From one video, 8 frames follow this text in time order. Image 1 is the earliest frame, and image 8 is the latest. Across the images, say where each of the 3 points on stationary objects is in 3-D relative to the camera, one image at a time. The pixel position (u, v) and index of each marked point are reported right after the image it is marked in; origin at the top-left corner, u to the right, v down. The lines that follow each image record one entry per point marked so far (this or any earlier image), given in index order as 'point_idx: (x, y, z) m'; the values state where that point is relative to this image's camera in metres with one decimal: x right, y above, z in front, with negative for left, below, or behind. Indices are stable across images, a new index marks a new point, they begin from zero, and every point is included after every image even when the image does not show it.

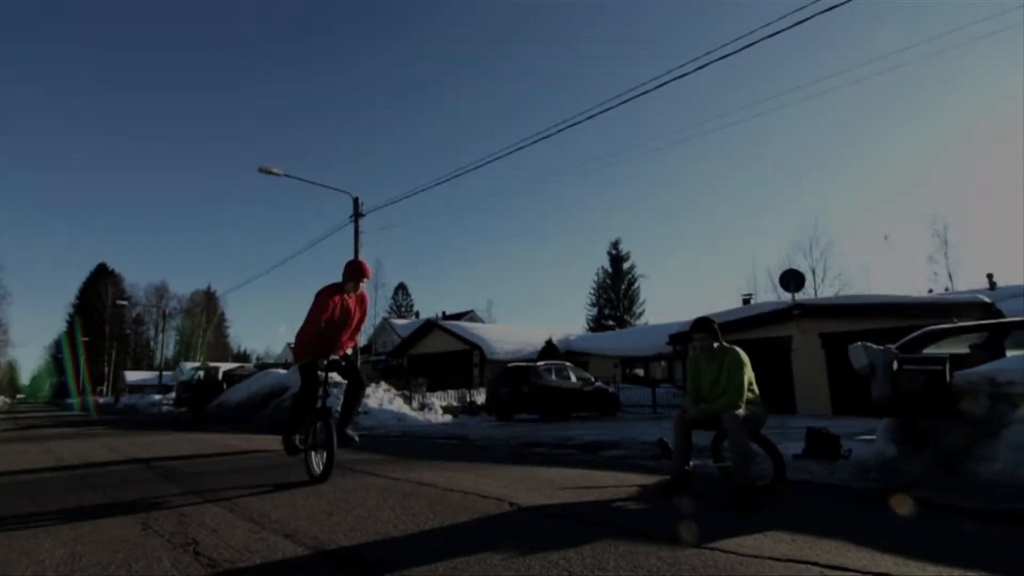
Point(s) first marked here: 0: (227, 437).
0: (-7.1, -3.6, +17.7) m
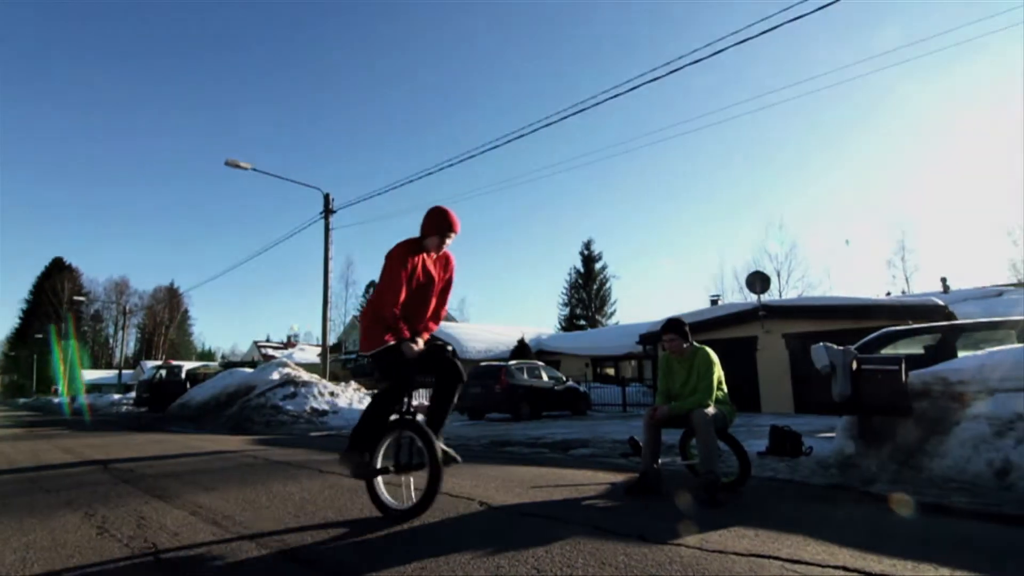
0: (-7.8, -3.5, +16.7) m
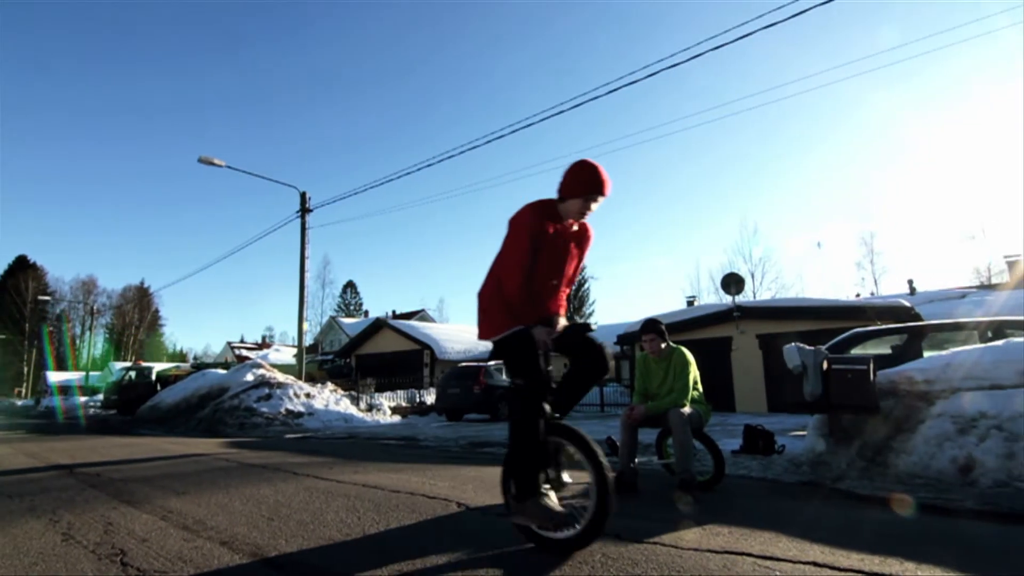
0: (-8.2, -3.6, +15.8) m
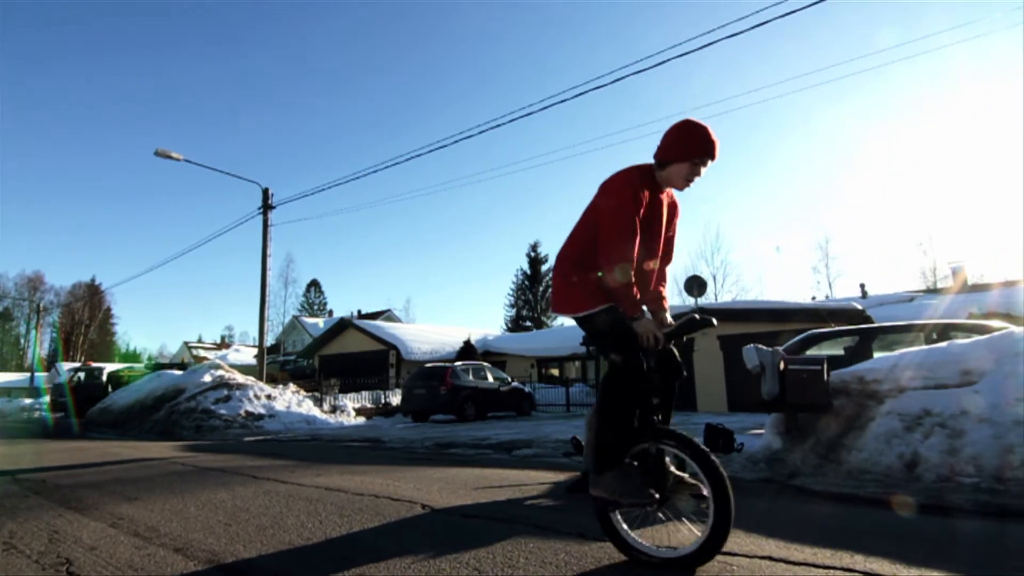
0: (-9.0, -3.6, +14.5) m
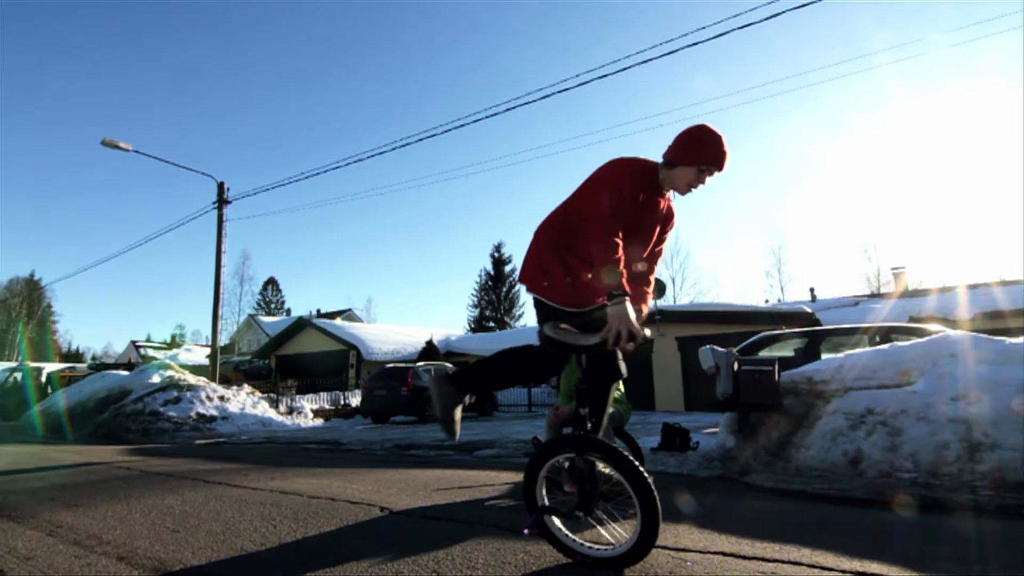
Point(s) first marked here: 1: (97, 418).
0: (-9.7, -3.5, +13.0) m
1: (-12.1, -3.9, +19.2) m
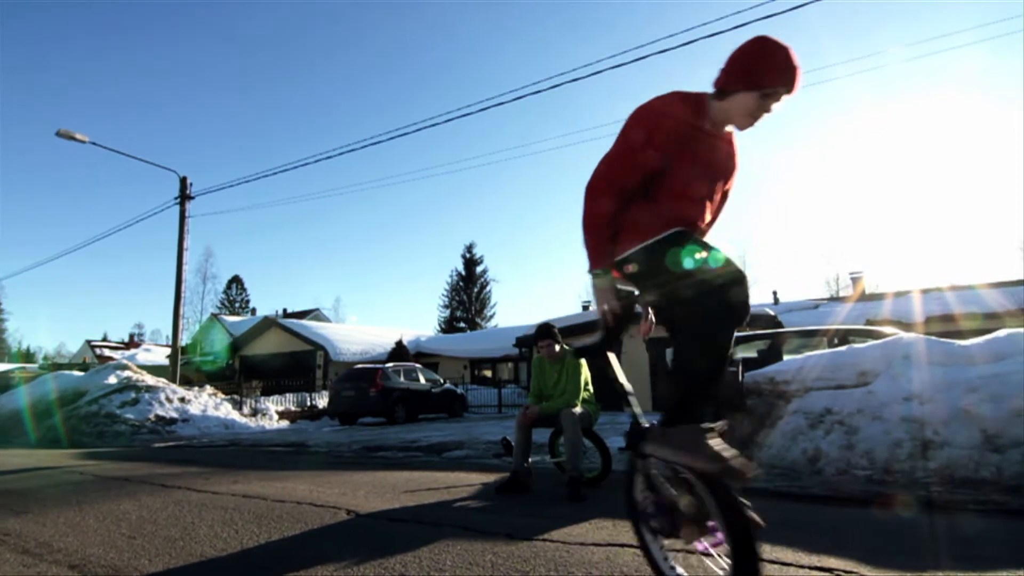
0: (-10.3, -3.5, +11.7) m
1: (-13.0, -3.9, +17.8) m
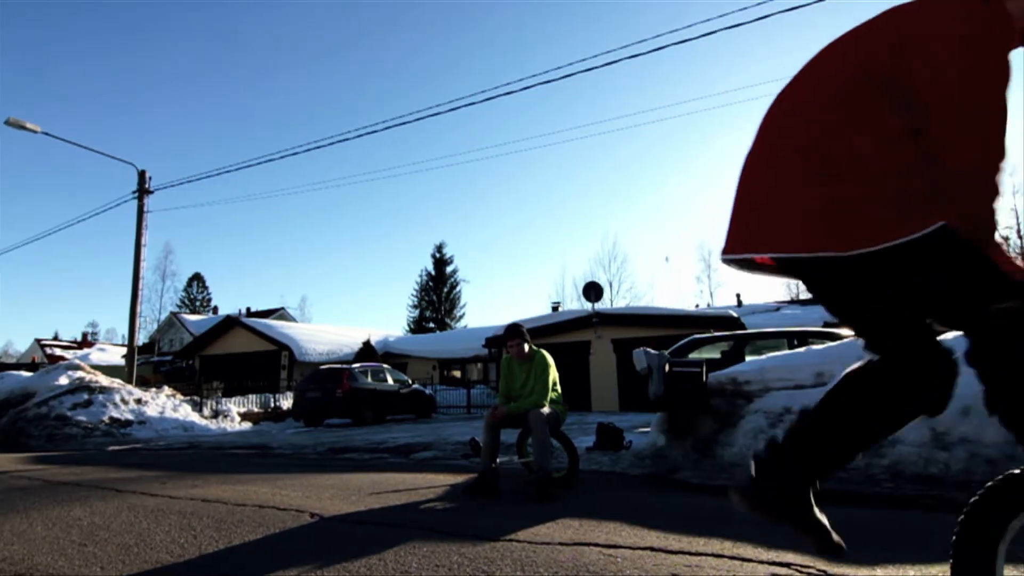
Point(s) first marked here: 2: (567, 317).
0: (-10.8, -3.5, +10.2) m
1: (-13.7, -3.8, +16.2) m
2: (+1.8, -1.1, +14.2) m
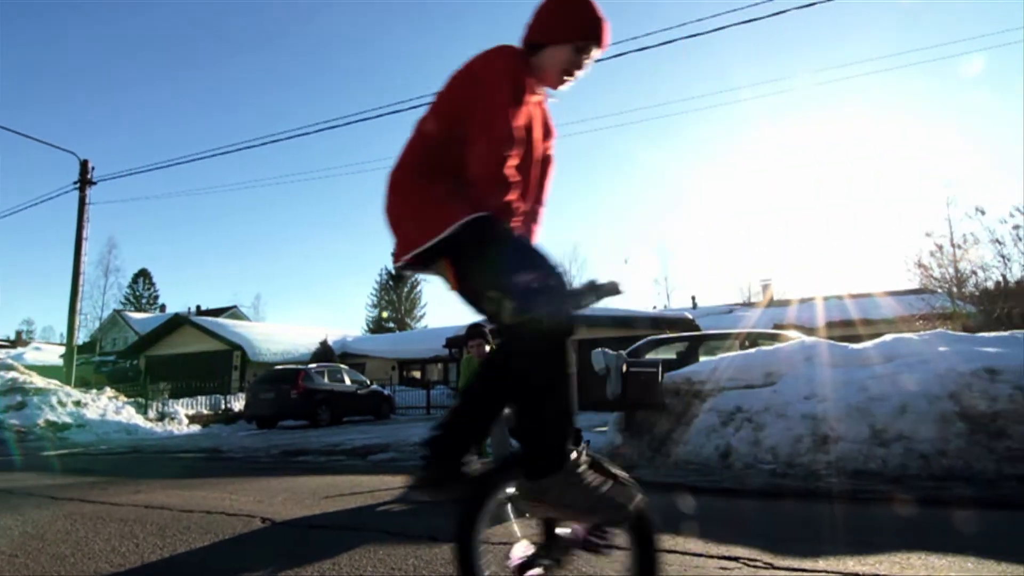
0: (-11.3, -3.4, +8.1) m
1: (-14.5, -3.7, +14.0) m
2: (+1.1, -1.2, +12.8) m
